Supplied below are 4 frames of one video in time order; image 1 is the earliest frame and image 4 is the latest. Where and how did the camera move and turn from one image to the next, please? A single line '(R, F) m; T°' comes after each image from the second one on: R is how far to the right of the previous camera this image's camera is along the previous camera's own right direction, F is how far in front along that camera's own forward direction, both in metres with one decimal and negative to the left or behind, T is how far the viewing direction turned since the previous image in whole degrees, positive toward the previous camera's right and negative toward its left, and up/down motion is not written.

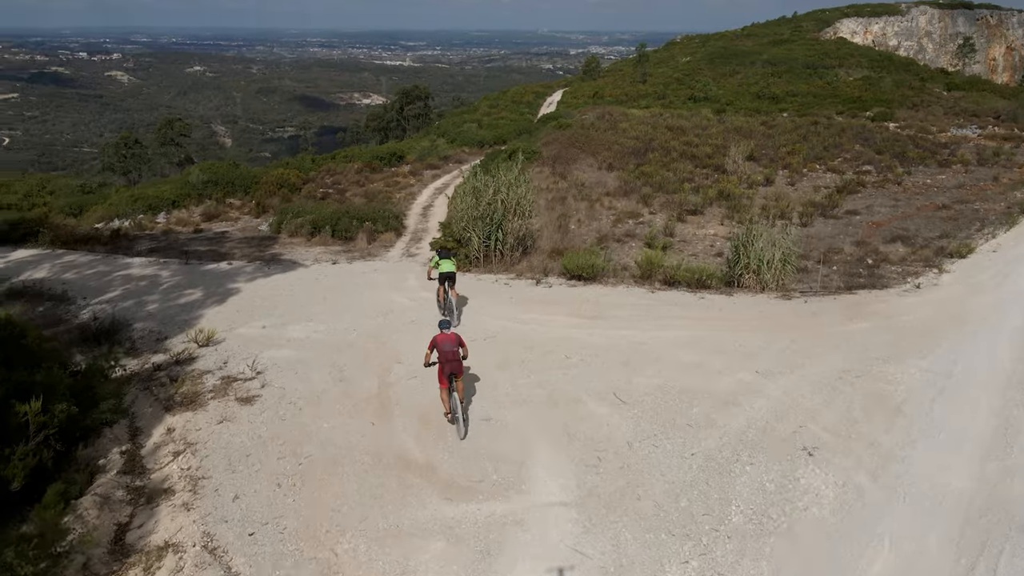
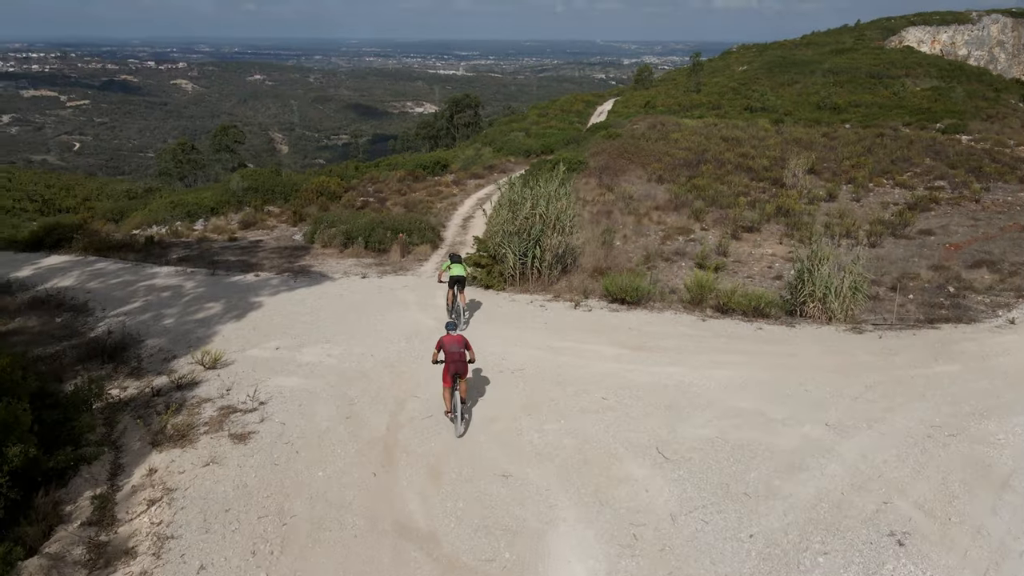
(+0.2, +0.9) m; -4°
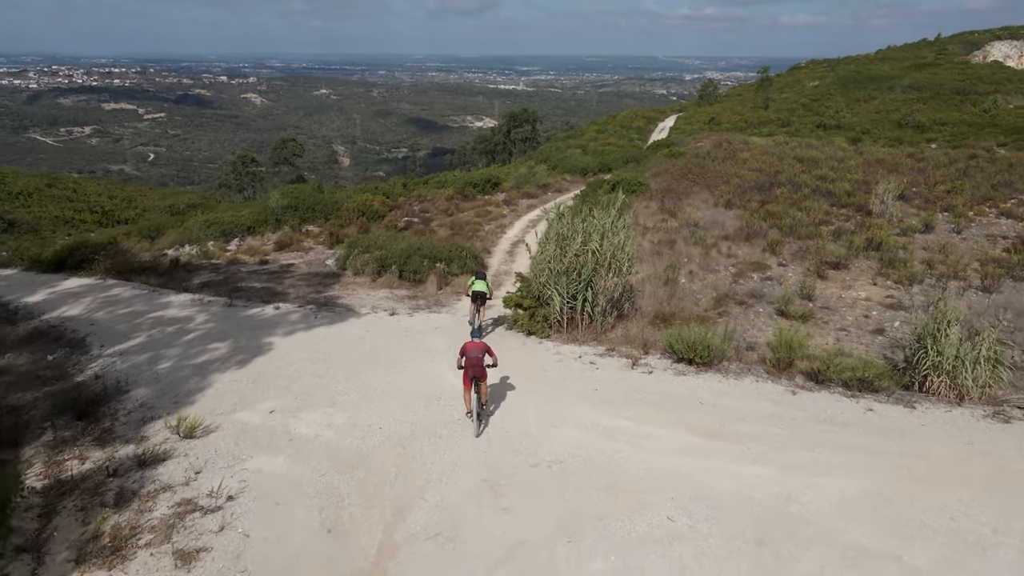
(+0.1, +1.7) m; -4°
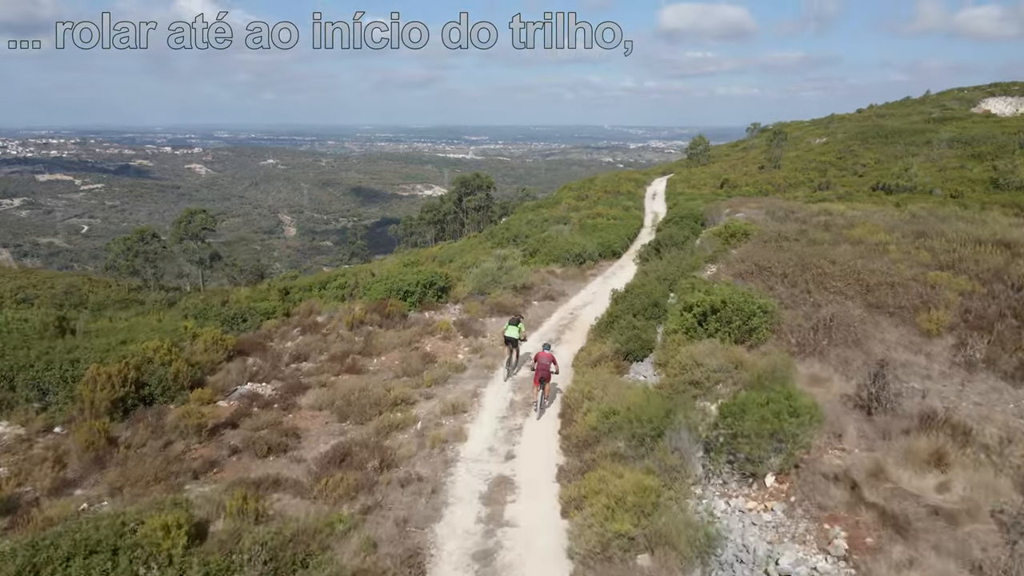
(-0.2, +12.3) m; +4°
